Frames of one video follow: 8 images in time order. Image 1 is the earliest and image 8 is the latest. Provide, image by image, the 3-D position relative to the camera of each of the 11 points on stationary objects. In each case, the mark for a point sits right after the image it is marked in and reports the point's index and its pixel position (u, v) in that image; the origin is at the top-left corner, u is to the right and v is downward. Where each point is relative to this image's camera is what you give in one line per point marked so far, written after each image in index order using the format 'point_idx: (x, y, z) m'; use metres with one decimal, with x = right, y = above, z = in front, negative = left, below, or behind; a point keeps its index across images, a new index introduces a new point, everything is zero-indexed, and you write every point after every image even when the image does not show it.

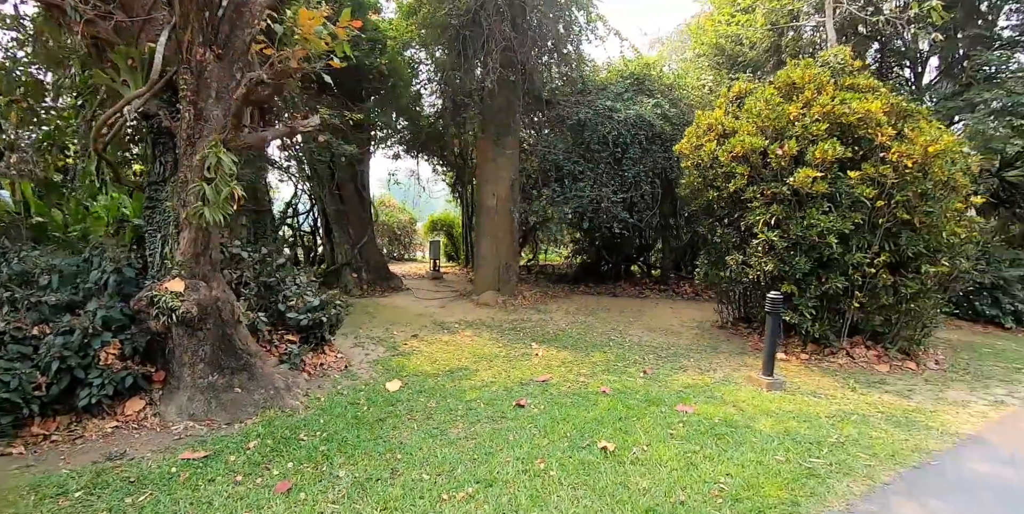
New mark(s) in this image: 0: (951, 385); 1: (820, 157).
0: (+3.8, -1.1, +4.4) m
1: (+2.7, +0.8, +4.6) m
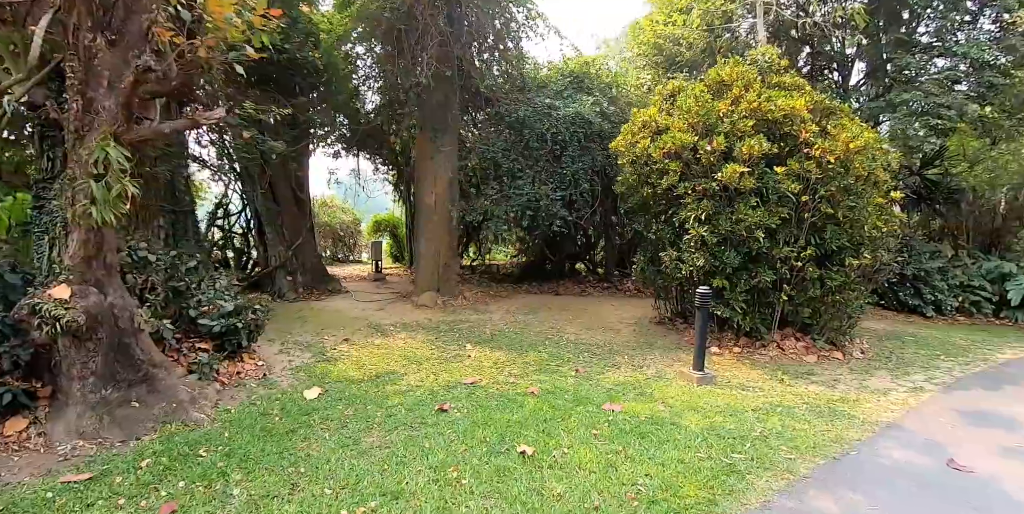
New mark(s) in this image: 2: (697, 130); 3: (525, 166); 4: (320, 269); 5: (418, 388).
0: (+3.2, -1.0, +4.5) m
1: (+2.0, +0.9, +4.6) m
2: (+1.8, +1.2, +5.0) m
3: (+0.1, +1.4, +7.9) m
4: (-3.8, -0.2, +10.4) m
5: (-0.8, -1.1, +4.3) m
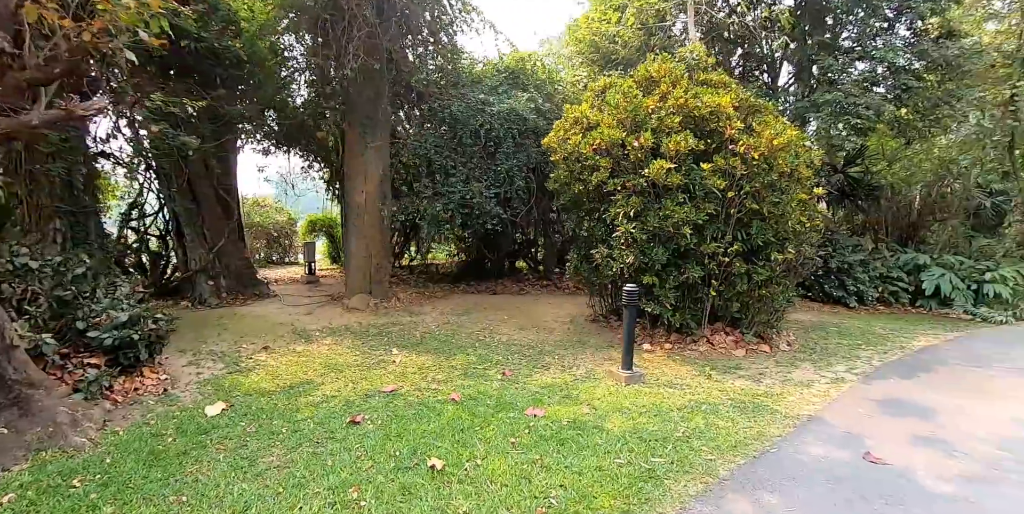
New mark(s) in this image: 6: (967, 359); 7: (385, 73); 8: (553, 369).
0: (+2.5, -0.9, +4.6) m
1: (+1.4, +0.9, +4.5) m
2: (+1.1, +1.2, +4.9) m
3: (-0.9, +1.4, +7.7) m
4: (-5.0, -0.3, +9.8) m
5: (-1.4, -1.1, +4.0) m
6: (+4.4, -1.0, +4.9) m
7: (-1.9, +2.7, +7.5) m
8: (+0.3, -0.9, +4.4) m
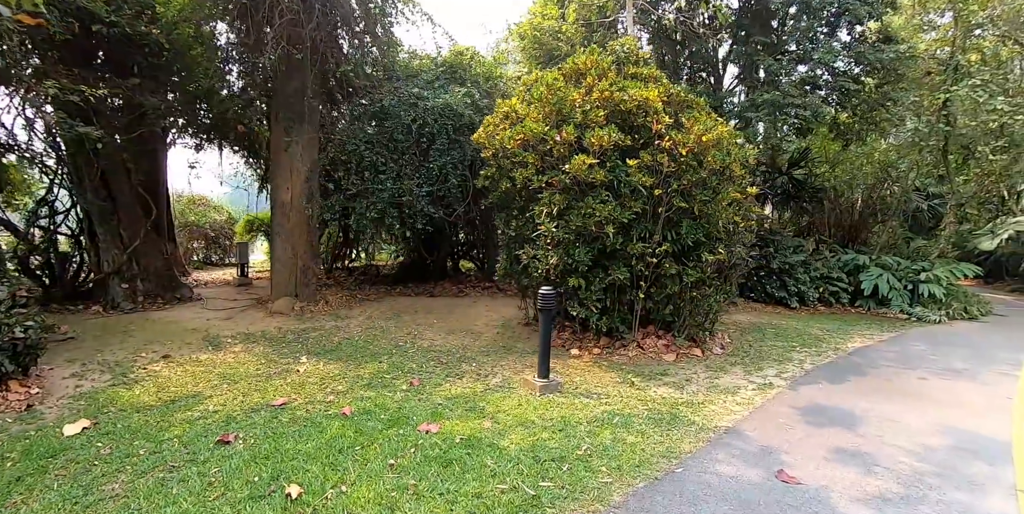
0: (+1.8, -0.9, +4.4) m
1: (+0.7, +0.9, +4.3) m
2: (+0.3, +1.2, +4.7) m
3: (-1.7, +1.4, +7.3) m
4: (-6.0, -0.3, +9.1) m
5: (-2.0, -1.1, +3.5) m
6: (+3.6, -1.0, +4.9) m
7: (-2.8, +2.6, +7.1) m
8: (-0.4, -0.9, +4.0) m
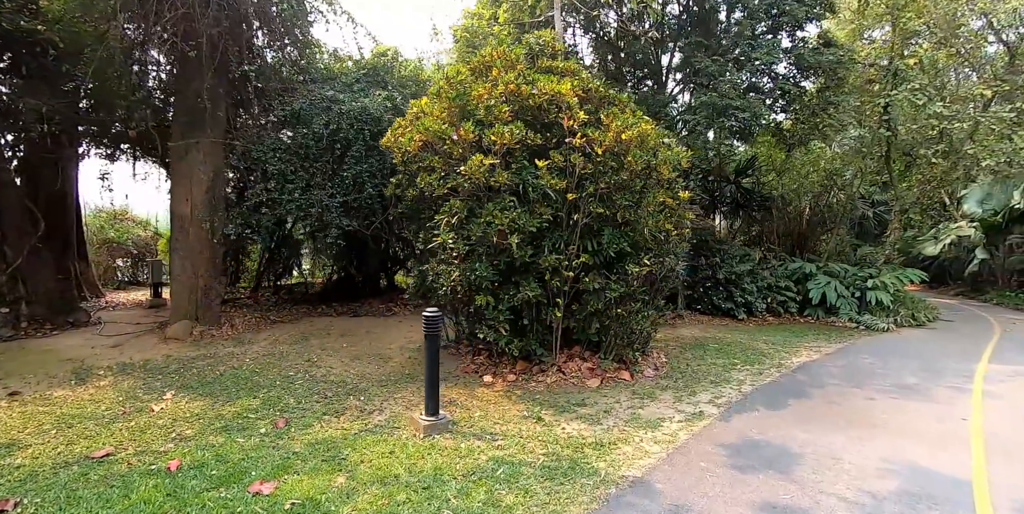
0: (+1.1, -1.0, +3.9) m
1: (-0.1, +0.8, +3.8) m
2: (-0.5, +1.1, +4.1) m
3: (-2.7, +1.1, +6.6) m
4: (-7.0, -0.6, +8.1) m
5: (-2.7, -1.2, +2.8) m
6: (+2.9, -1.0, +4.5) m
7: (-3.7, +2.4, +6.4) m
8: (-1.1, -1.1, +3.4) m
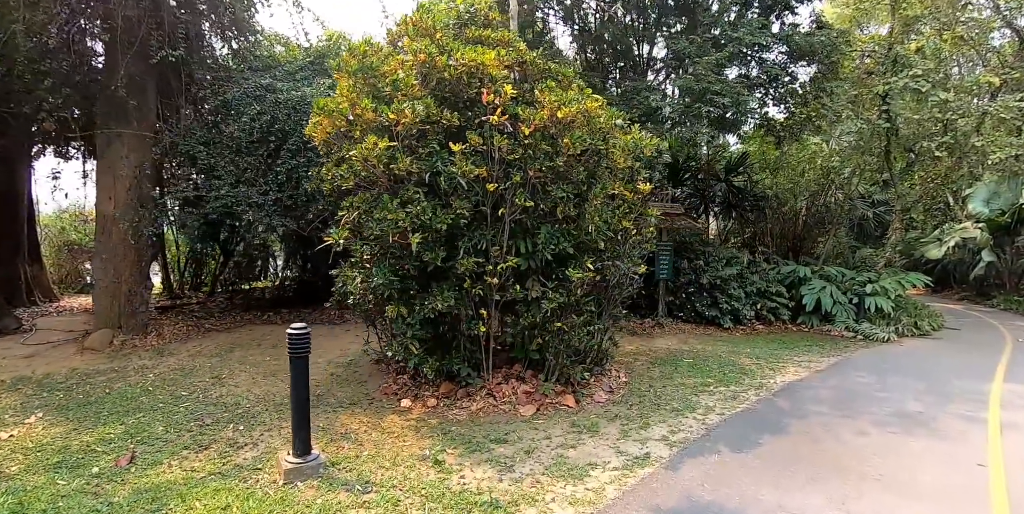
0: (+0.5, -1.0, +3.2) m
1: (-0.6, +0.8, +3.1) m
2: (-1.0, +1.1, +3.5) m
3: (-3.2, +1.1, +6.0) m
4: (-7.5, -0.7, +7.5) m
5: (-3.2, -1.2, +2.1) m
6: (+2.3, -1.1, +3.8) m
7: (-4.2, +2.4, +5.8) m
8: (-1.6, -1.1, +2.7) m
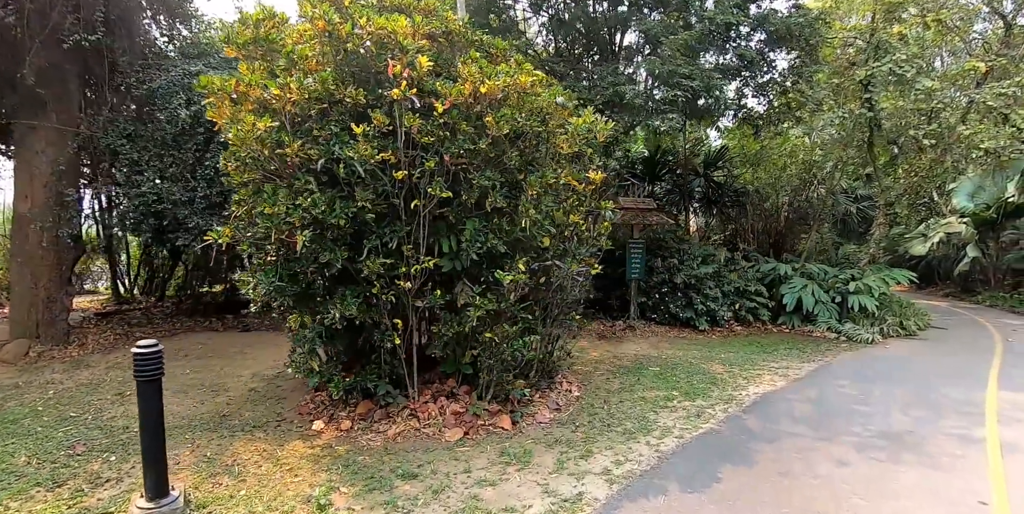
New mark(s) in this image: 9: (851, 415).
0: (+0.1, -1.0, +2.8) m
1: (-1.1, +0.8, +2.6) m
2: (-1.4, +1.1, +3.0) m
3: (-3.7, +1.1, +5.5) m
4: (-8.0, -0.7, +6.9) m
5: (-3.6, -1.2, +1.6) m
6: (+1.9, -1.1, +3.4) m
7: (-4.7, +2.4, +5.2) m
8: (-2.0, -1.1, +2.3) m
9: (+2.3, -1.1, +3.5) m
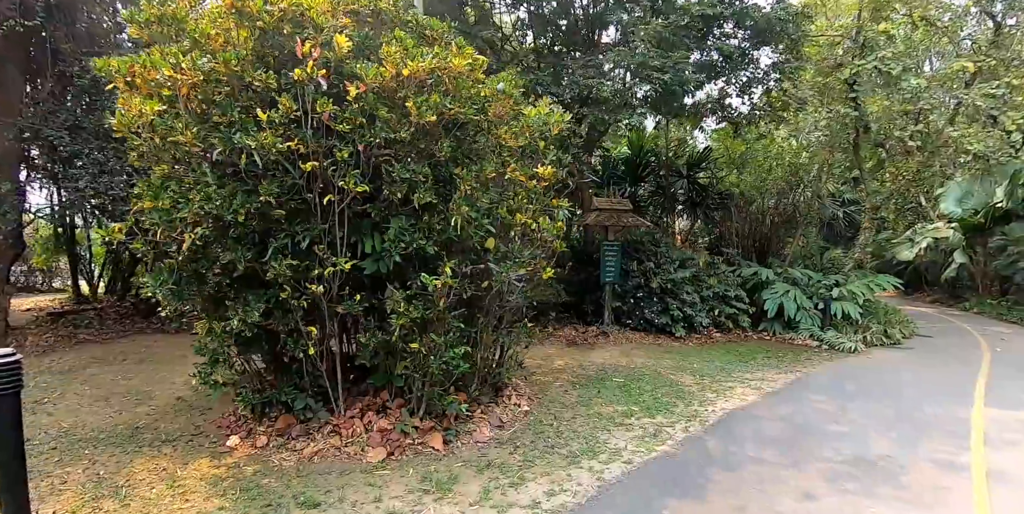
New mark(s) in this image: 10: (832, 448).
0: (-0.2, -1.1, +2.5) m
1: (-1.4, +0.8, +2.4) m
2: (-1.8, +1.1, +2.7) m
3: (-4.1, +1.1, +5.2) m
4: (-8.4, -0.7, +6.6) m
5: (-4.0, -1.2, +1.3) m
6: (+1.5, -1.1, +3.1) m
7: (-5.1, +2.4, +4.9) m
8: (-2.4, -1.1, +2.0) m
9: (+1.9, -1.1, +3.3) m
10: (+1.8, -1.1, +3.0) m
